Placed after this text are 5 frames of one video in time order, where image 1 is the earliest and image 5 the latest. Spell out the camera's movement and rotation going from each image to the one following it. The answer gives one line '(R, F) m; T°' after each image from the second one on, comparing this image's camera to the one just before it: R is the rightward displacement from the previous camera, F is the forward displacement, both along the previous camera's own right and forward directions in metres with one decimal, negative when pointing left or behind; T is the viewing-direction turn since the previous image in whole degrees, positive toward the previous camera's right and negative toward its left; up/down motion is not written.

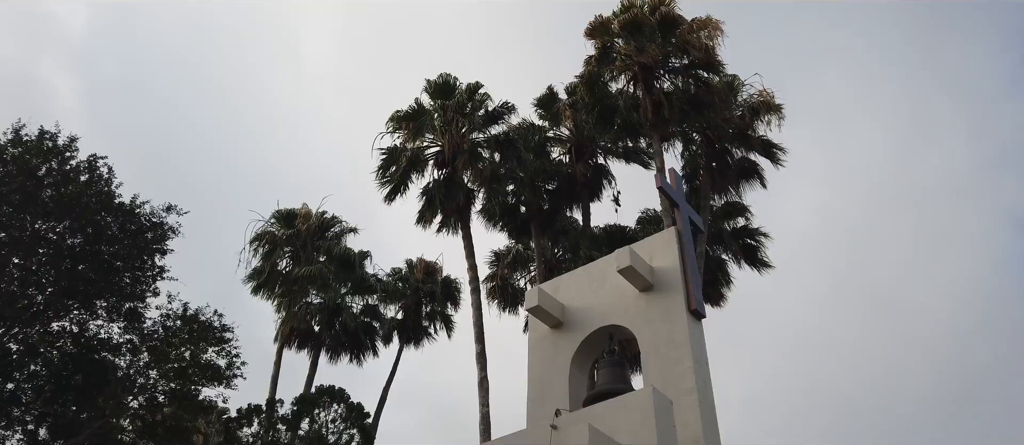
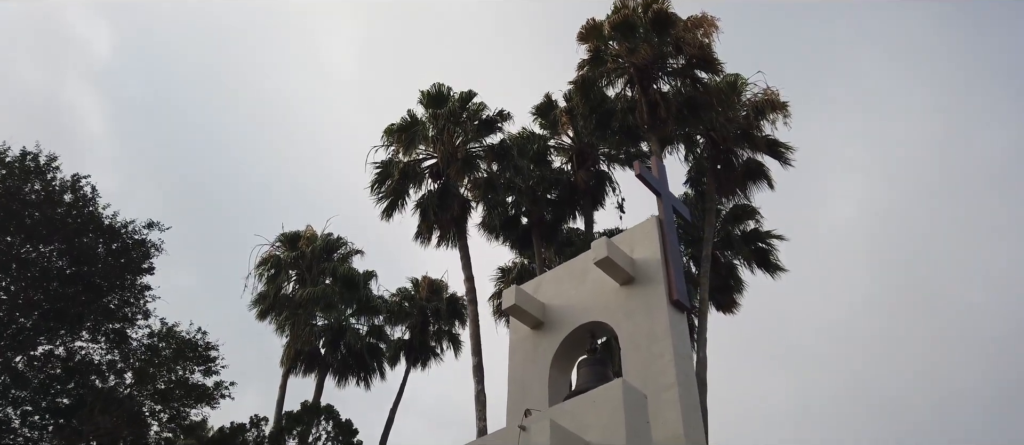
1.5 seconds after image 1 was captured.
(+0.6, +0.4) m; -2°
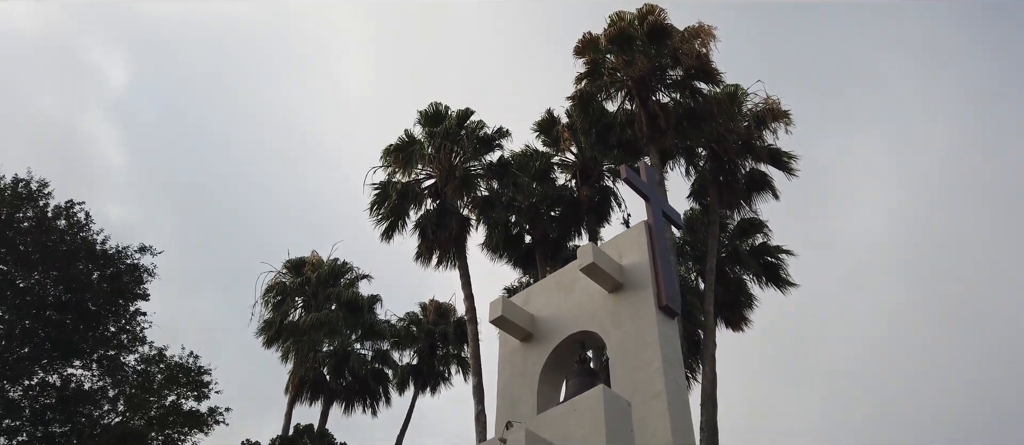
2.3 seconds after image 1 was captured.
(+0.4, +0.2) m; -1°
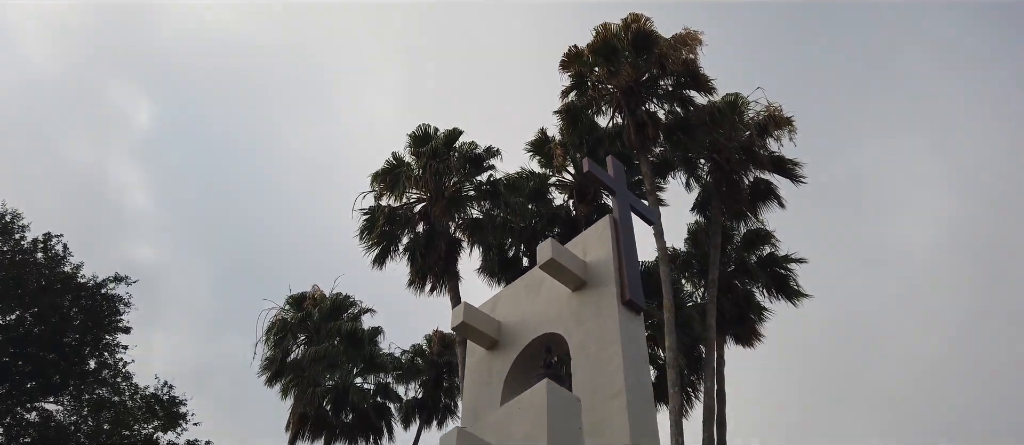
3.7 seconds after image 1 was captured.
(+0.7, +0.5) m; -2°
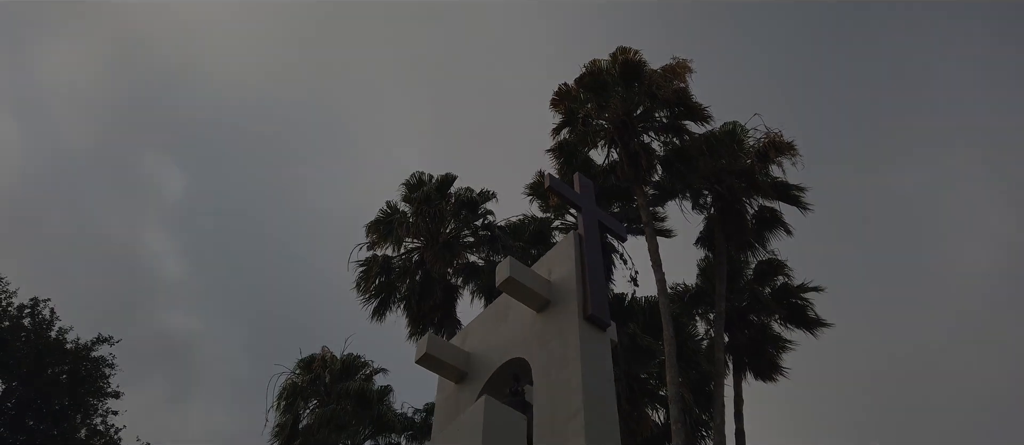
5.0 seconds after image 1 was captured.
(+0.7, +0.4) m; -2°
